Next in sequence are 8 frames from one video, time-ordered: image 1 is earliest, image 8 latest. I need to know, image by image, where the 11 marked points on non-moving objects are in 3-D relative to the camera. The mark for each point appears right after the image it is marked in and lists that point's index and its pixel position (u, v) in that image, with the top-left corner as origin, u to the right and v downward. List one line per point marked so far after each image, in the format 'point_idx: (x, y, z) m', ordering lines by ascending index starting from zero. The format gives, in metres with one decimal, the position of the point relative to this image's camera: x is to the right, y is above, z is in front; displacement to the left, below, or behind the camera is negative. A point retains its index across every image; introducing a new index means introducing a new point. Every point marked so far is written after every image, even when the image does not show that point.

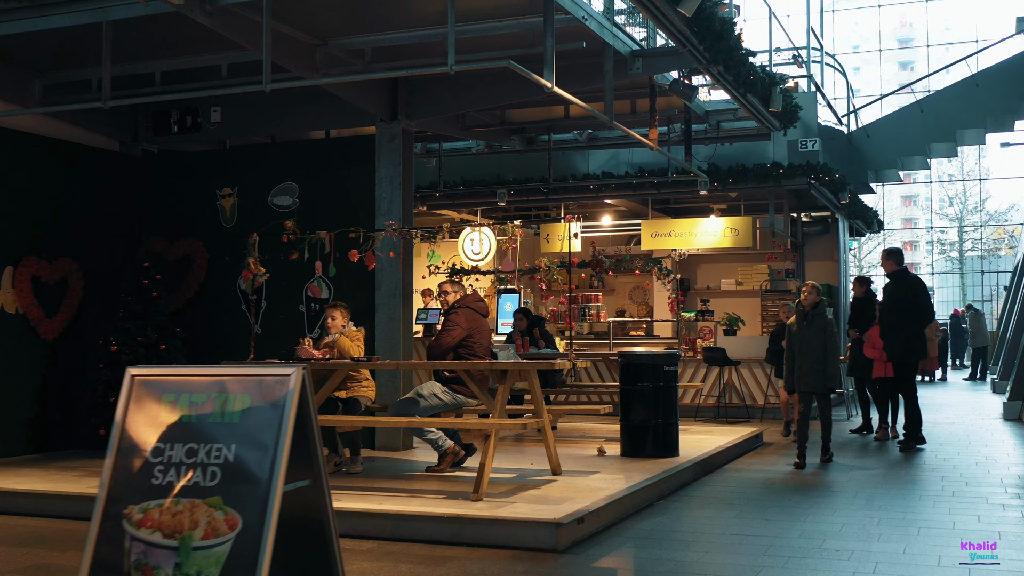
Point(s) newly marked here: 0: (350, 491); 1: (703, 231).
0: (-0.9, -1.1, +6.4) m
1: (+2.3, +0.7, +13.9) m
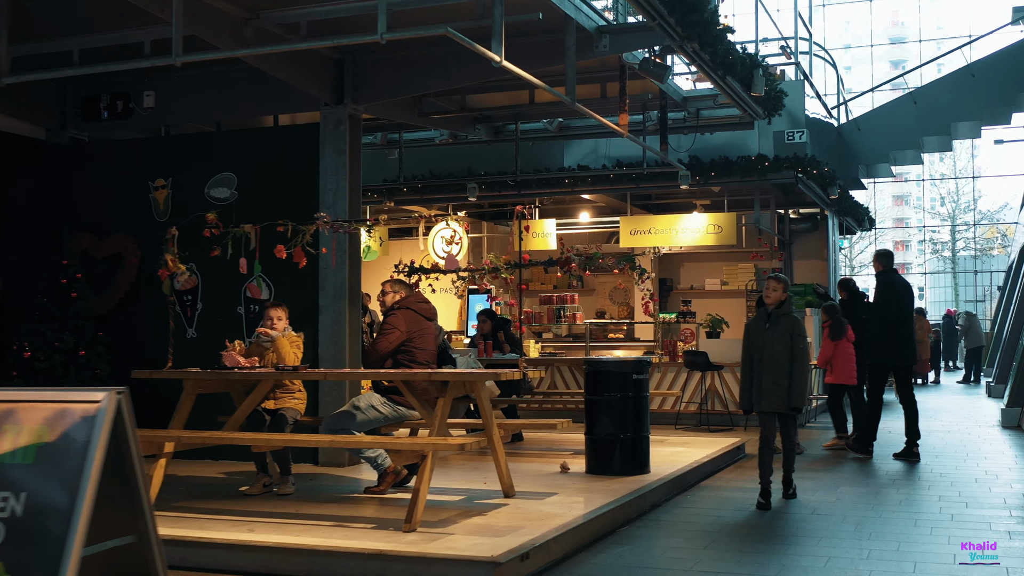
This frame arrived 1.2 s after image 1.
0: (-1.2, -1.1, +5.6) m
1: (+2.0, +0.7, +13.2) m
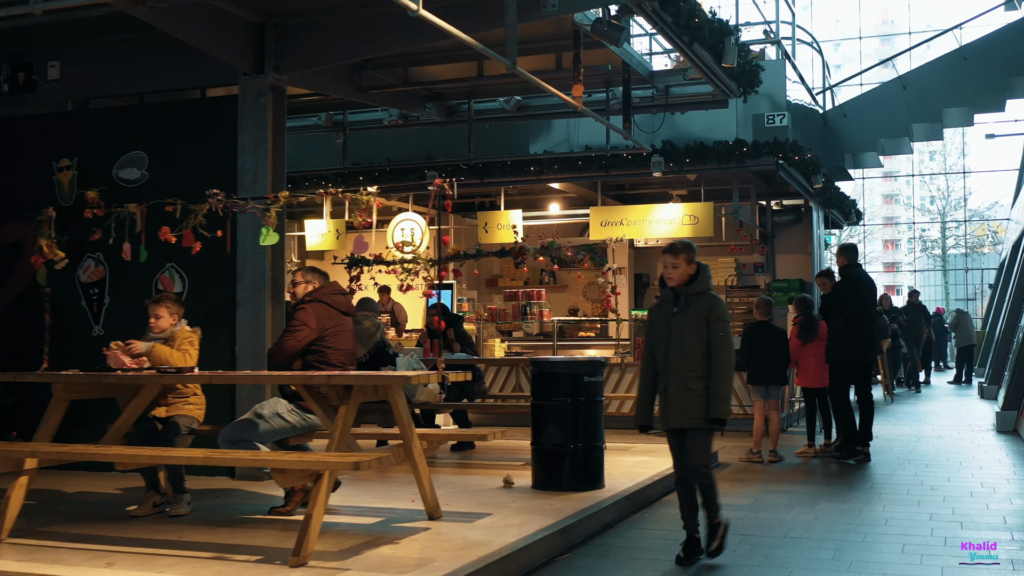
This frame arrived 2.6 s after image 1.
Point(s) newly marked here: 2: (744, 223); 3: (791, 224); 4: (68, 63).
0: (-1.5, -1.1, +4.8) m
1: (+1.6, +0.7, +12.4) m
2: (+2.9, +0.8, +14.3) m
3: (+3.7, +0.9, +15.0) m
4: (-3.0, +1.5, +7.7) m
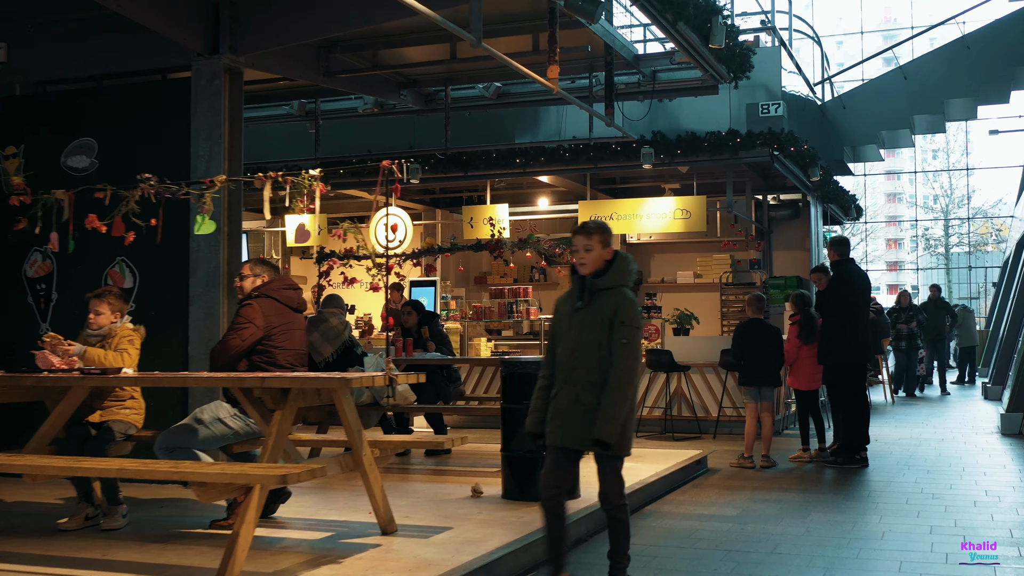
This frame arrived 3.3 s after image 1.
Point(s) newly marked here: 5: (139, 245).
0: (-1.7, -1.1, +4.3) m
1: (+1.4, +0.8, +11.9) m
2: (+2.8, +0.9, +13.9) m
3: (+3.6, +0.9, +14.6) m
4: (-3.2, +1.6, +7.2) m
5: (-2.2, +0.3, +6.7) m
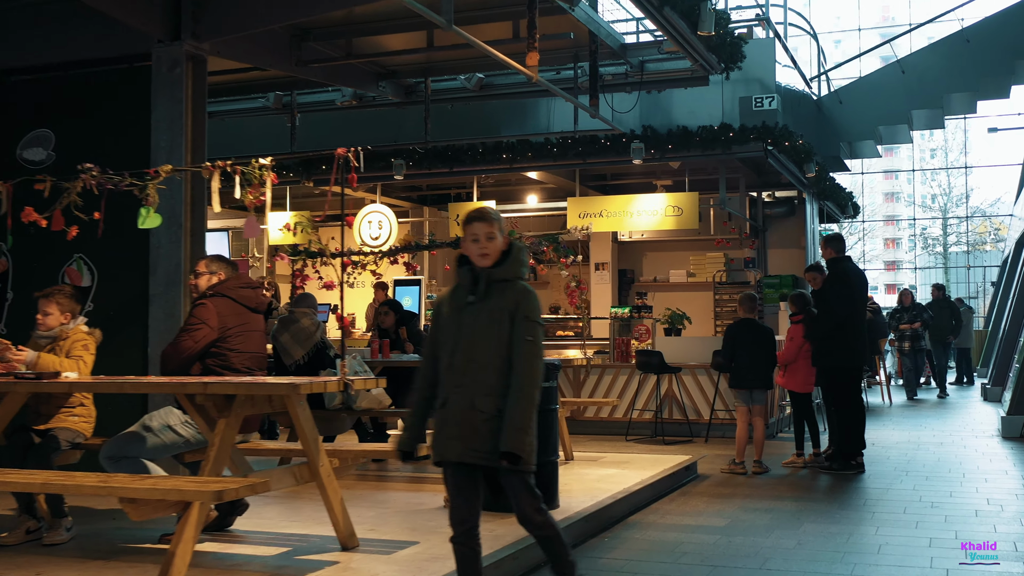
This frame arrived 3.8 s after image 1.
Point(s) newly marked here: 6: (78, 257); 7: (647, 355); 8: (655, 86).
0: (-1.8, -1.1, +4.0) m
1: (+1.3, +0.8, +11.6) m
2: (+2.6, +0.9, +13.5) m
3: (+3.4, +0.9, +14.3) m
4: (-3.3, +1.6, +6.9) m
5: (-2.3, +0.3, +6.3) m
6: (-2.4, +0.2, +6.4) m
7: (+1.2, -0.6, +10.1) m
8: (+1.1, +1.5, +8.4) m
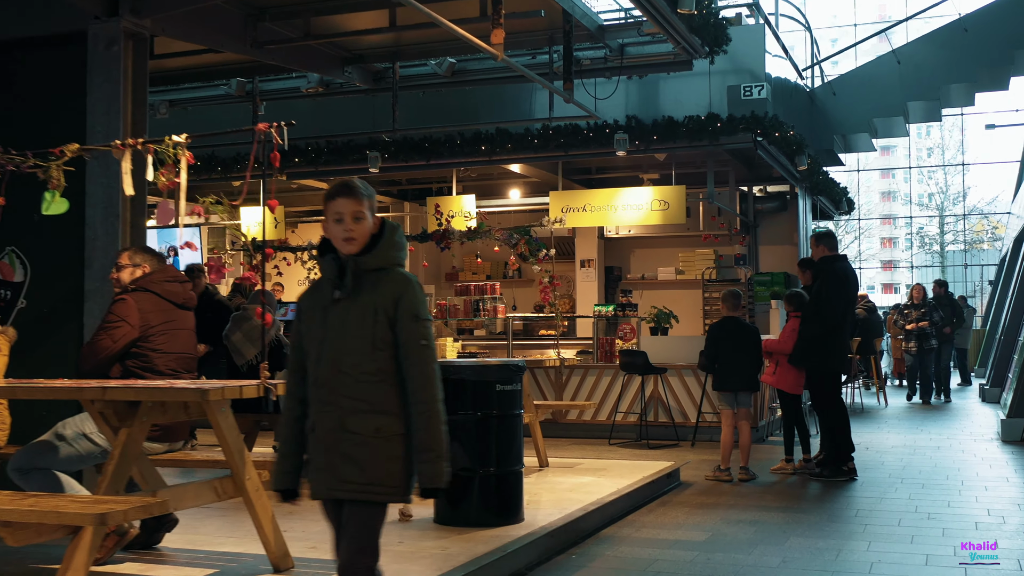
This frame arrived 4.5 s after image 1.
0: (-2.0, -1.0, +3.5) m
1: (+1.1, +0.8, +11.1) m
2: (+2.4, +0.9, +13.1) m
3: (+3.2, +0.9, +13.8) m
4: (-3.5, +1.6, +6.5) m
5: (-2.5, +0.3, +5.9) m
6: (-2.6, +0.2, +5.9) m
7: (+1.0, -0.6, +9.7) m
8: (+0.9, +1.5, +7.9) m
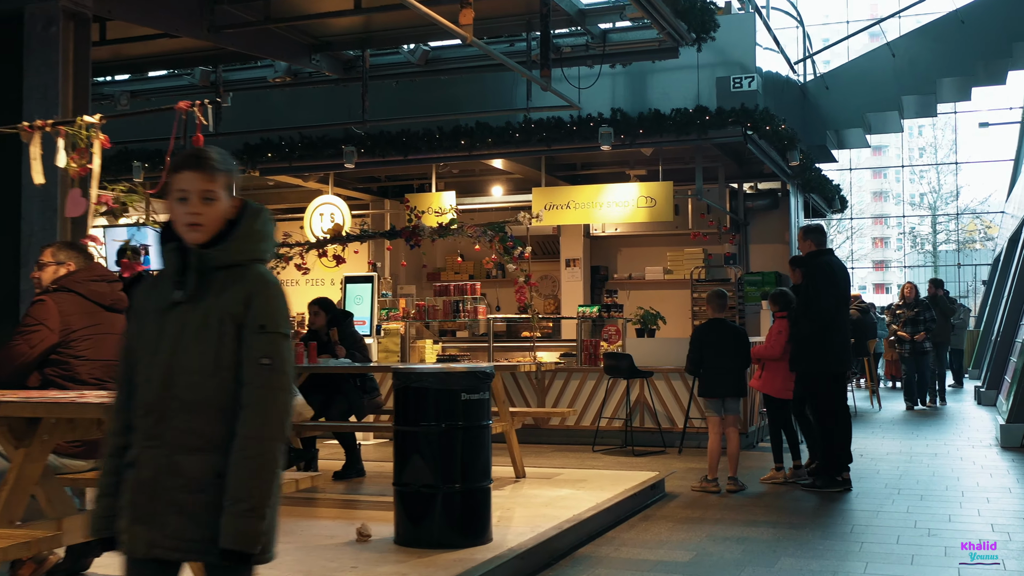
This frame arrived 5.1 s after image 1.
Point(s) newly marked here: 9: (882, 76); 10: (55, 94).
0: (-2.1, -1.0, +3.1) m
1: (+0.9, +0.8, +10.7) m
2: (+2.2, +0.9, +12.7) m
3: (+3.0, +0.9, +13.4) m
4: (-3.6, +1.6, +6.0) m
5: (-2.6, +0.3, +5.5) m
6: (-2.8, +0.2, +5.5) m
7: (+0.8, -0.6, +9.3) m
8: (+0.7, +1.5, +7.5) m
9: (+4.2, +2.4, +12.8) m
10: (-2.1, +0.9, +5.3) m
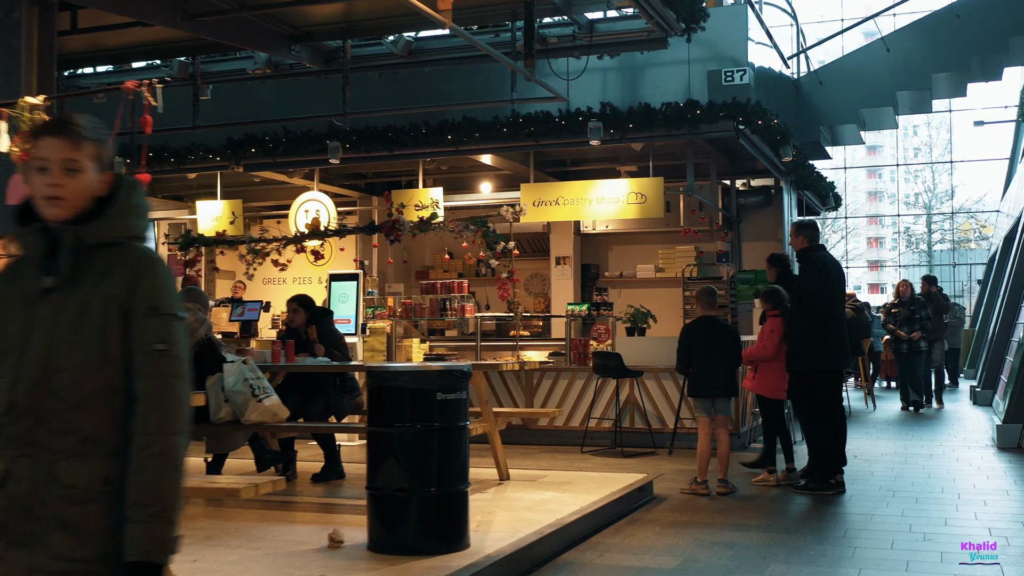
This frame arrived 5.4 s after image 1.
0: (-2.2, -1.0, +2.9) m
1: (+0.8, +0.8, +10.5) m
2: (+2.1, +0.9, +12.5) m
3: (+2.9, +0.9, +13.2) m
4: (-3.7, +1.6, +5.8) m
5: (-2.7, +0.3, +5.2) m
6: (-2.9, +0.2, +5.3) m
7: (+0.7, -0.6, +9.1) m
8: (+0.6, +1.5, +7.4) m
9: (+4.1, +2.4, +12.6) m
10: (-2.2, +0.9, +5.1) m
